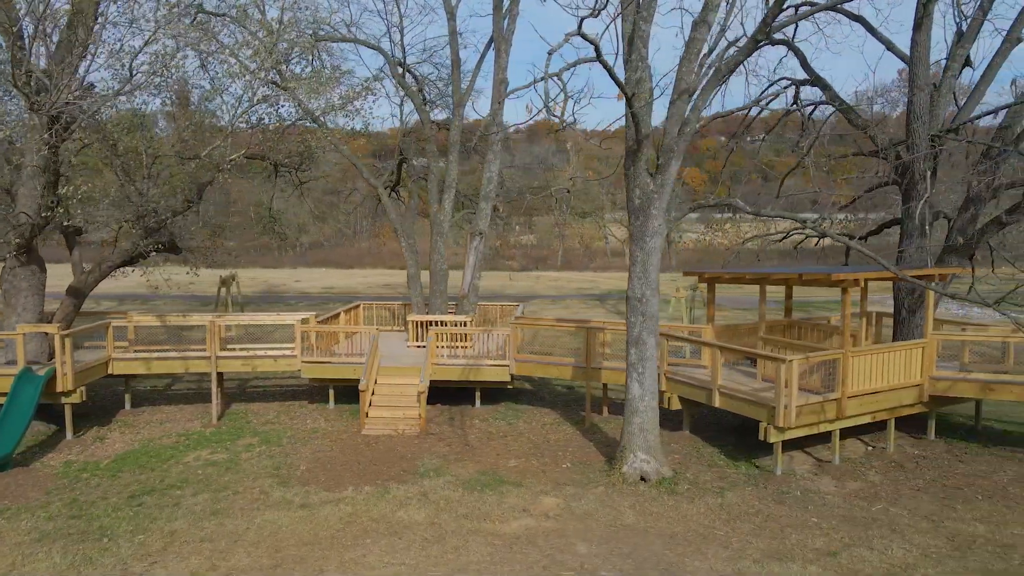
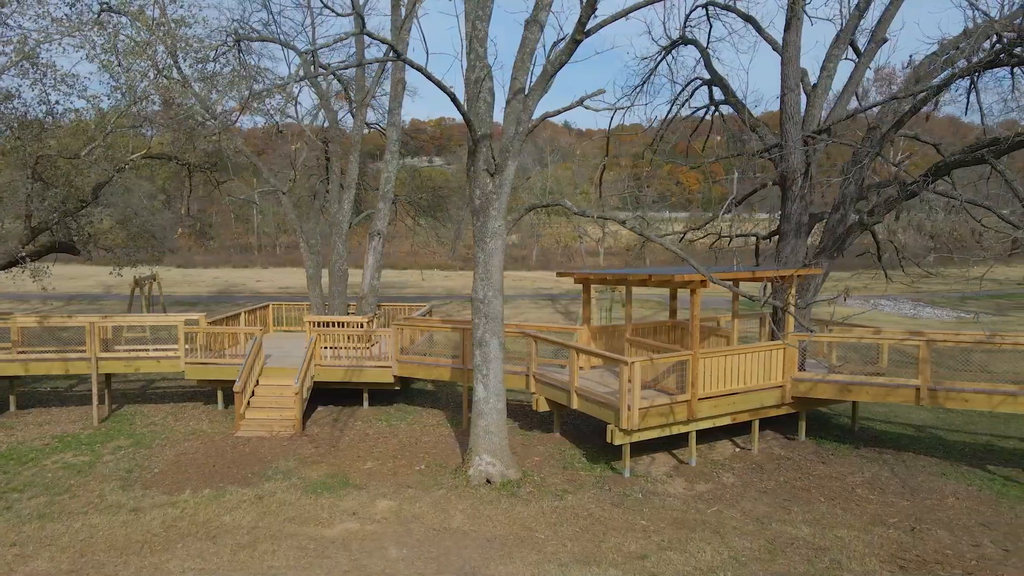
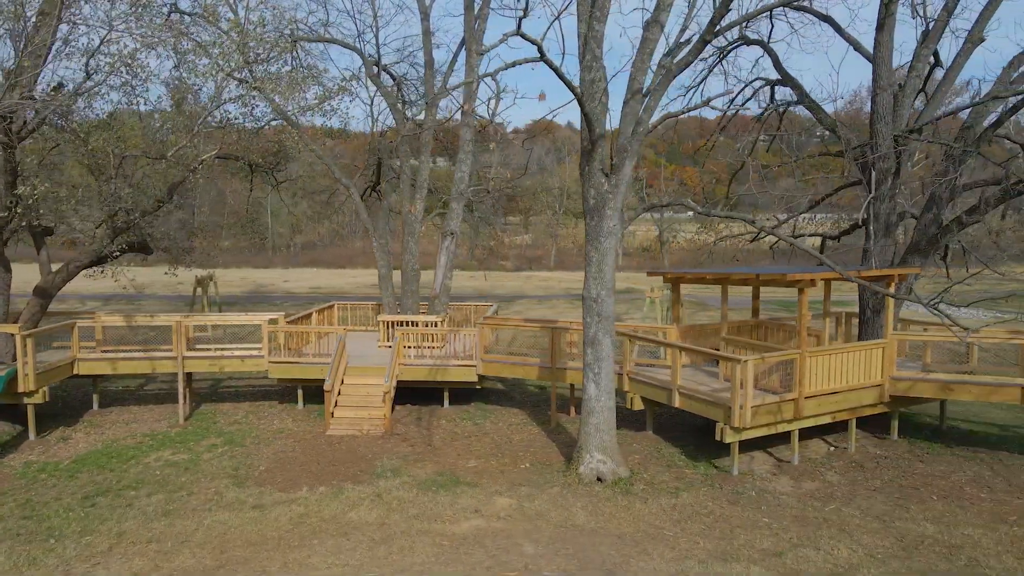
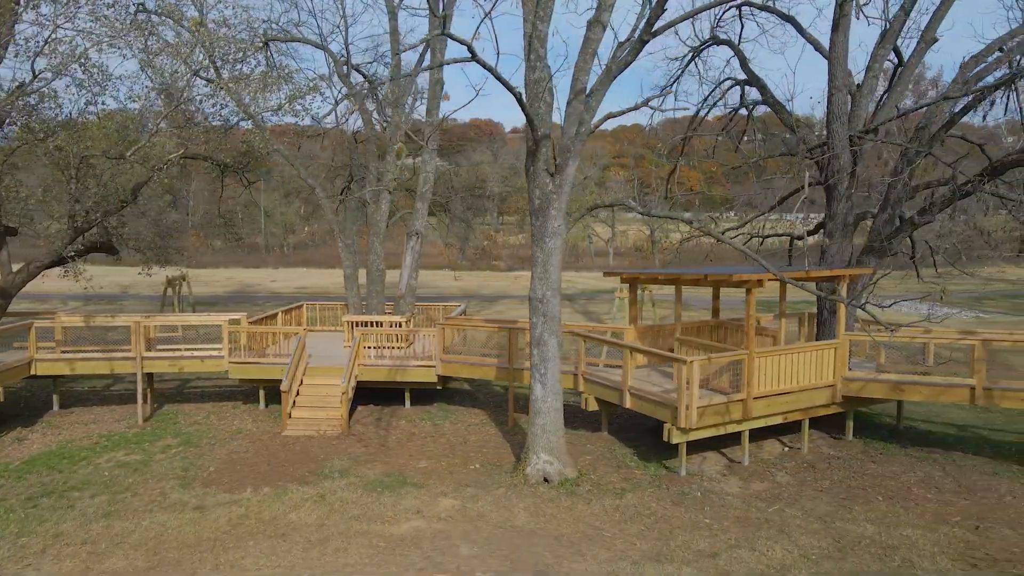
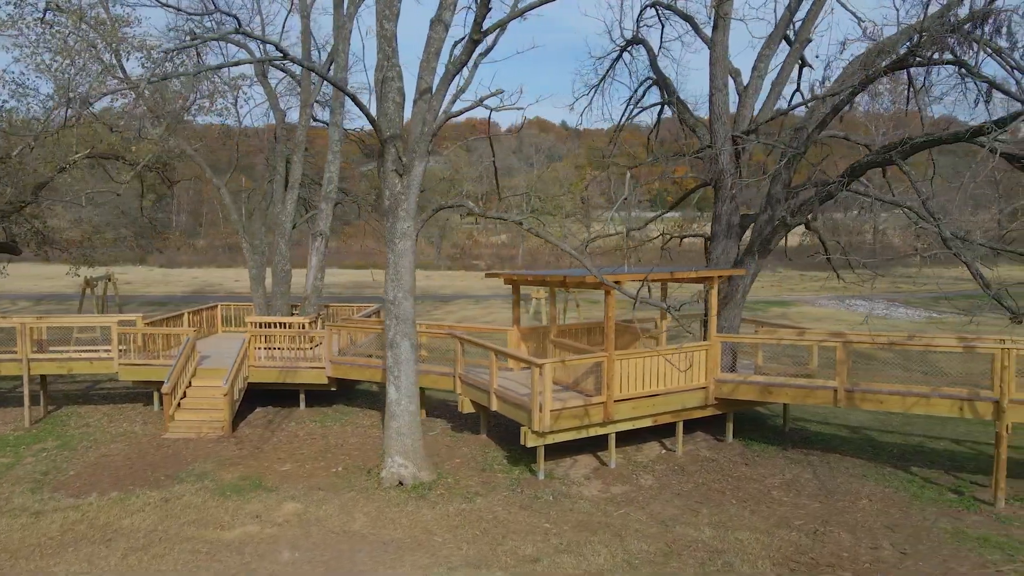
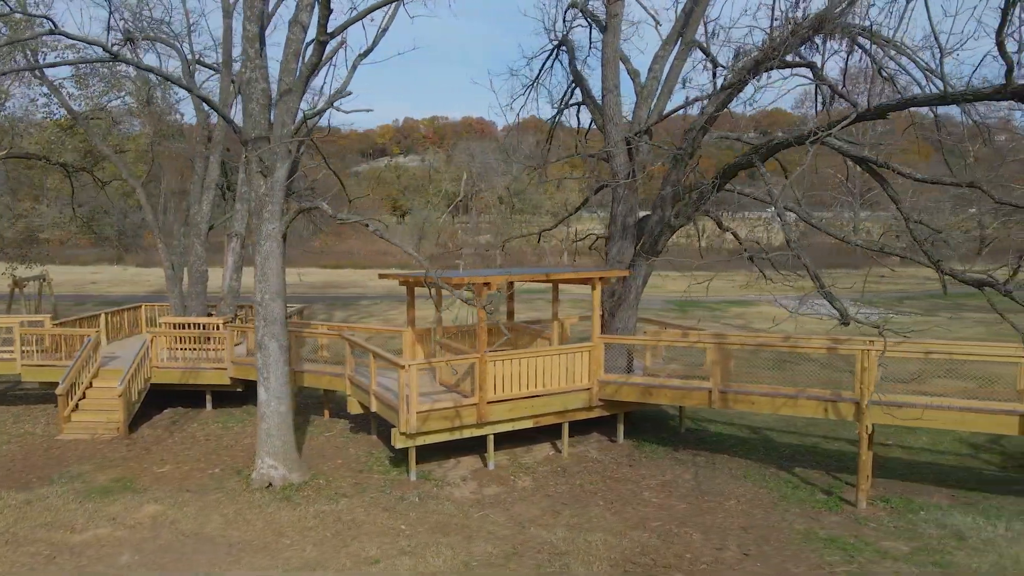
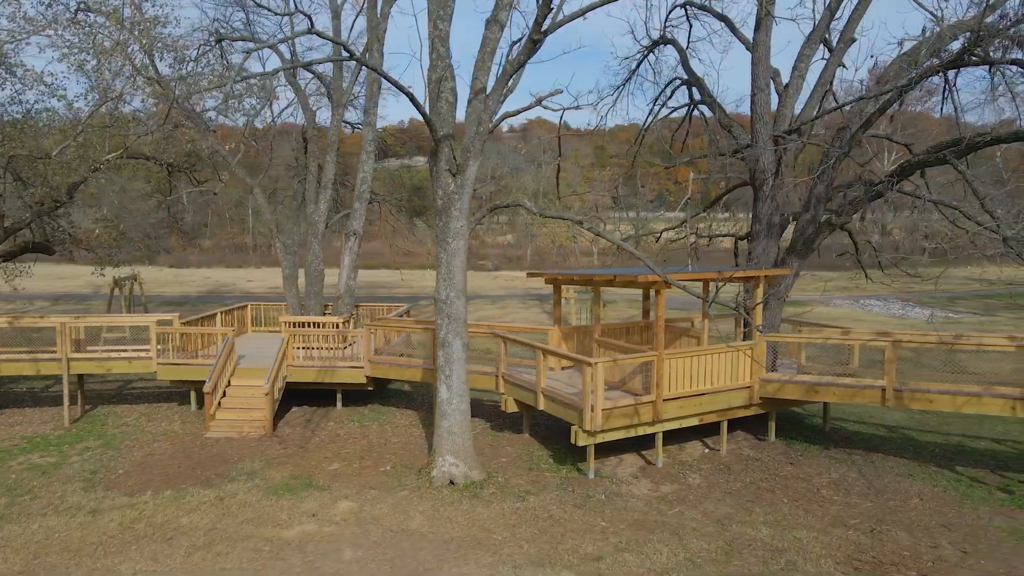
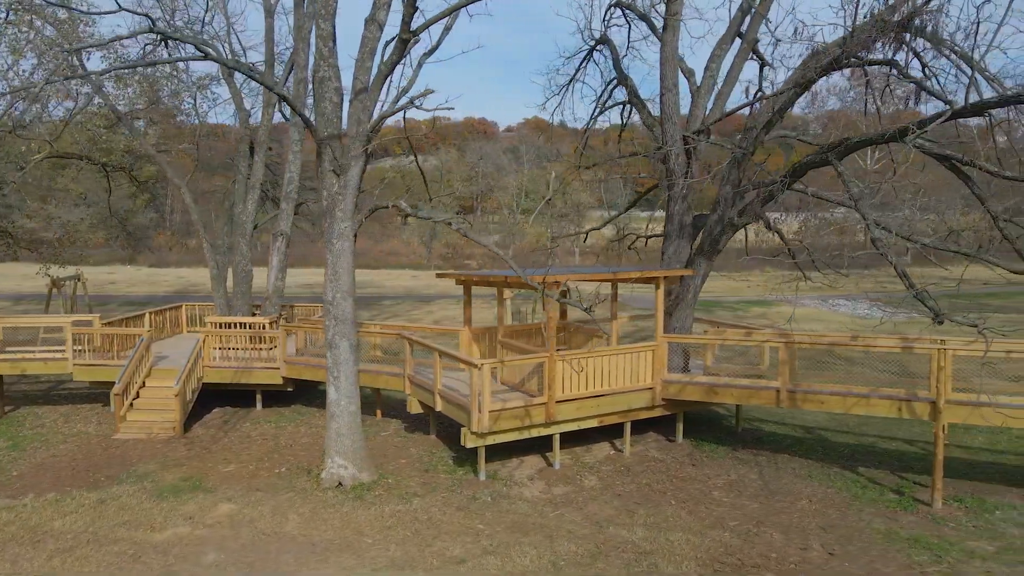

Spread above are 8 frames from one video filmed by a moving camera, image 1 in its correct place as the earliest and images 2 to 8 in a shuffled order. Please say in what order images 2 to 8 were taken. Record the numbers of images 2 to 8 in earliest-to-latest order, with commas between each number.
3, 4, 2, 7, 5, 8, 6
